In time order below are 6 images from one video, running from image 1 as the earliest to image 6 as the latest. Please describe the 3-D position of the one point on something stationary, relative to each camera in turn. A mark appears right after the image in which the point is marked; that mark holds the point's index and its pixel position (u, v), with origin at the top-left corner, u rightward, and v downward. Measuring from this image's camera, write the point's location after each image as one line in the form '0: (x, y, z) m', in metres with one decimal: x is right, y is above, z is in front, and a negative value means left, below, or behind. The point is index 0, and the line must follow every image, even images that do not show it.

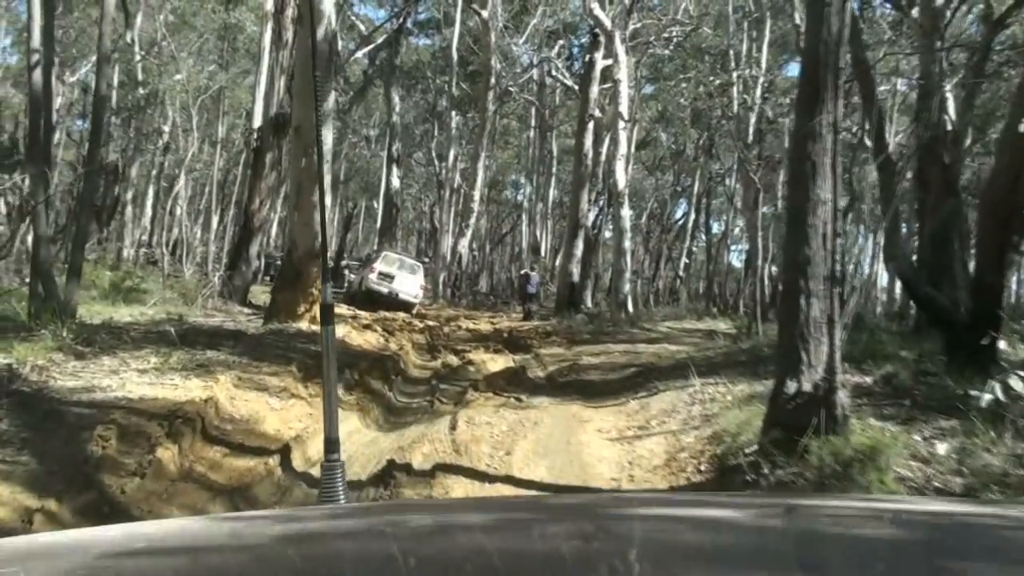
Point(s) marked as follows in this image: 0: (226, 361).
0: (-3.3, -0.9, +11.8) m
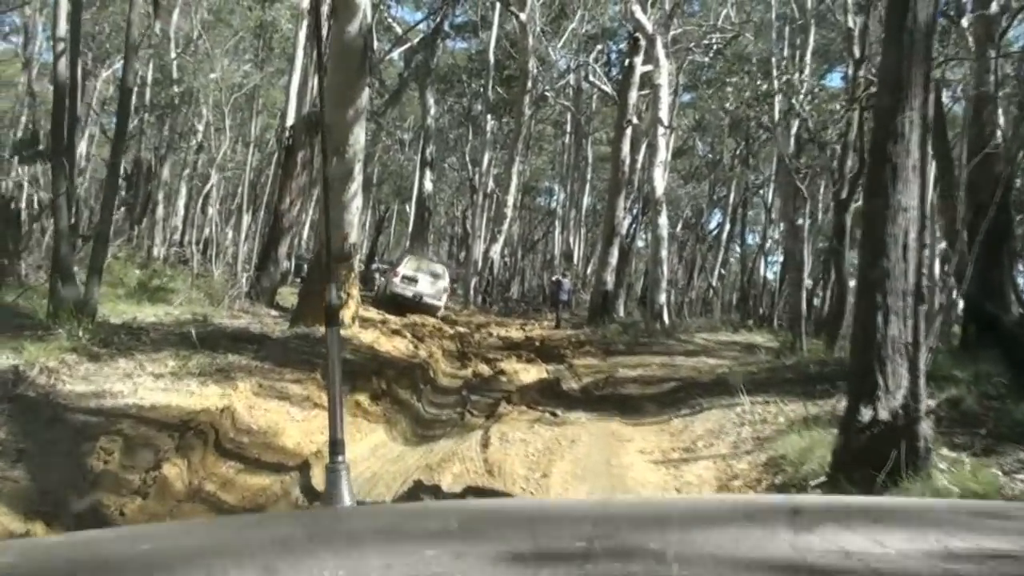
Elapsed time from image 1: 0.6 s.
0: (-2.9, -0.9, +11.2) m
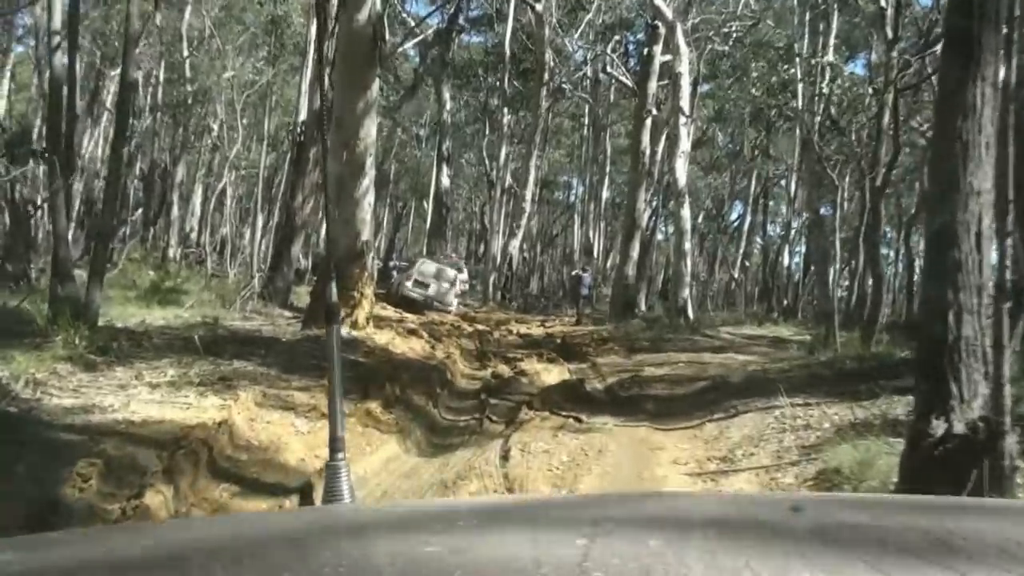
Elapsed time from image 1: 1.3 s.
0: (-2.7, -0.9, +10.6) m
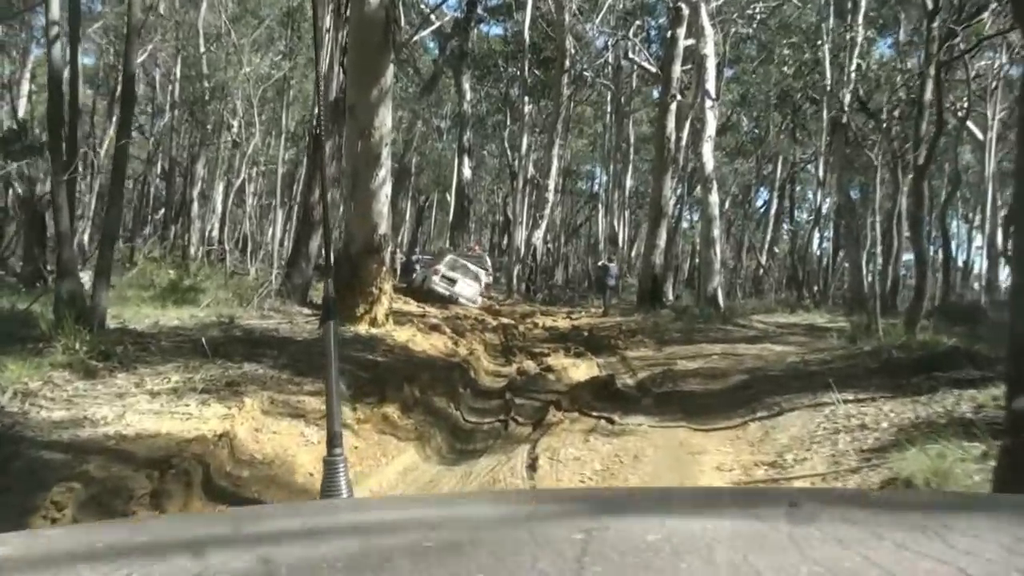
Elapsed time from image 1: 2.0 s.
0: (-2.4, -0.9, +9.9) m
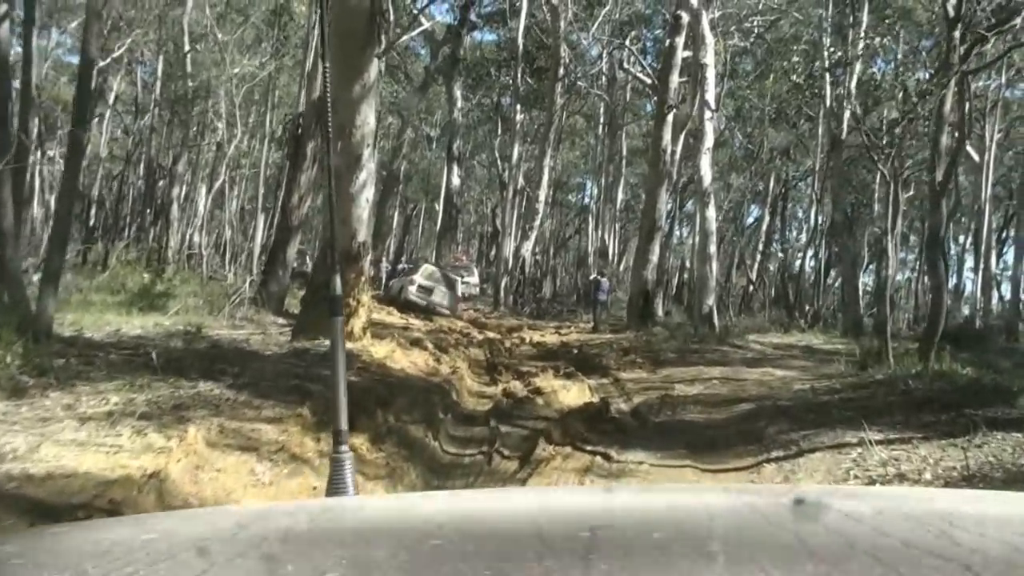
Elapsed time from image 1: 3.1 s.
0: (-2.5, -1.0, +8.8) m
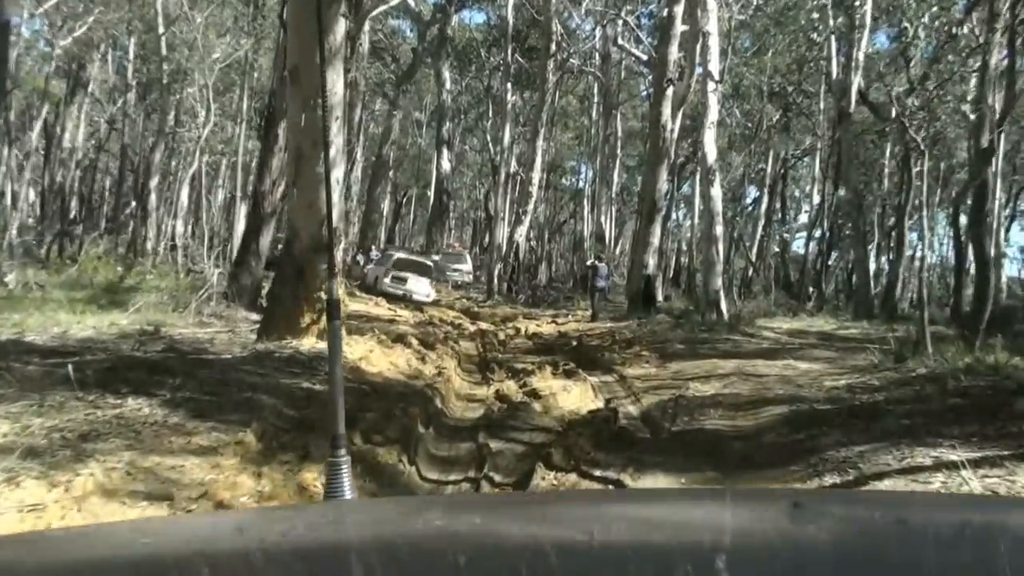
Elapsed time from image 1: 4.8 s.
0: (-2.6, -1.0, +7.1) m
